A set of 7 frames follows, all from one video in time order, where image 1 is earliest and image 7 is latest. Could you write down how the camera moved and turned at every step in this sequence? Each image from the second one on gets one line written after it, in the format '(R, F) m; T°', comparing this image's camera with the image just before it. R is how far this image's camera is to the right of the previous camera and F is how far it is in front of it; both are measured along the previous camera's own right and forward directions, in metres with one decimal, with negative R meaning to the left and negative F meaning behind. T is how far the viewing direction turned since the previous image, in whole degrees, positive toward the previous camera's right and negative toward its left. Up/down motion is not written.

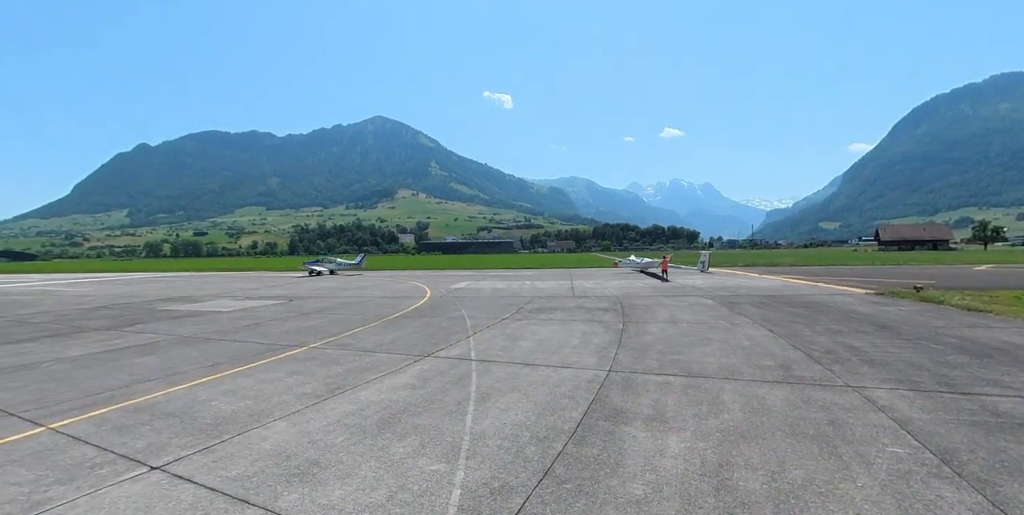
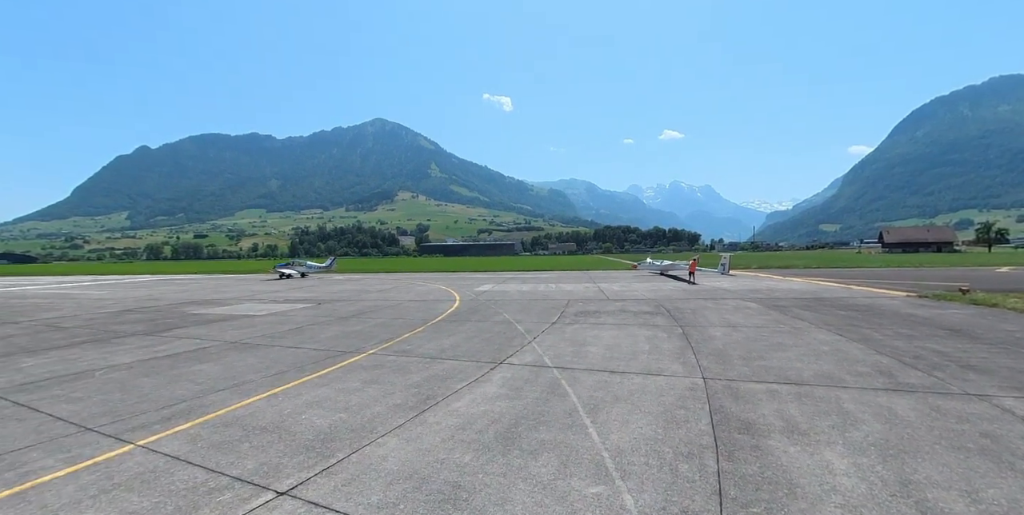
(-1.7, +0.5) m; 0°
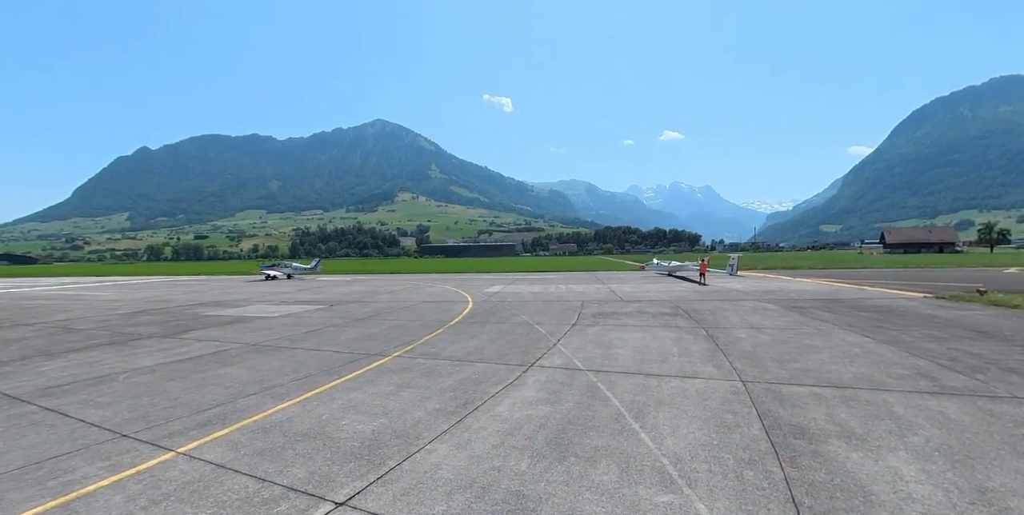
(-0.7, +0.2) m; 0°
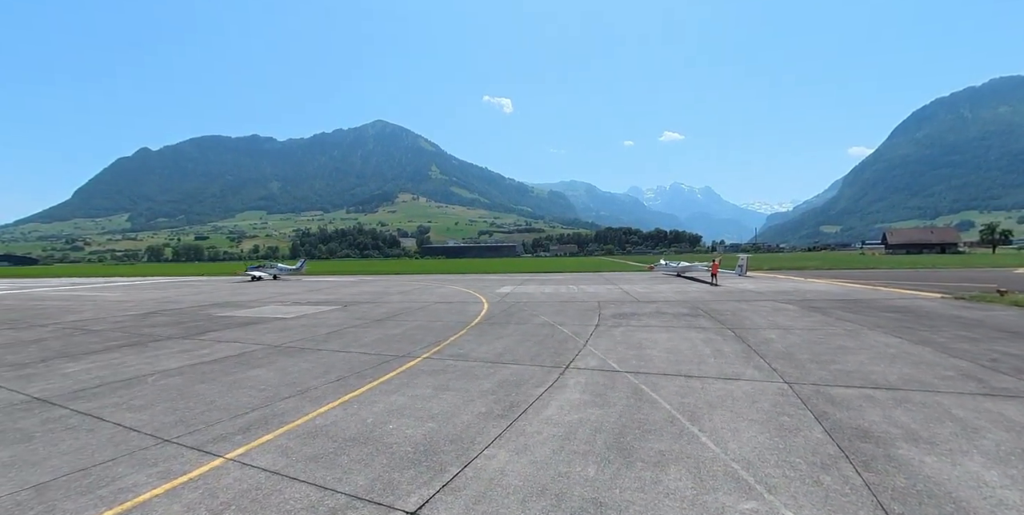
(-0.7, +0.2) m; 0°
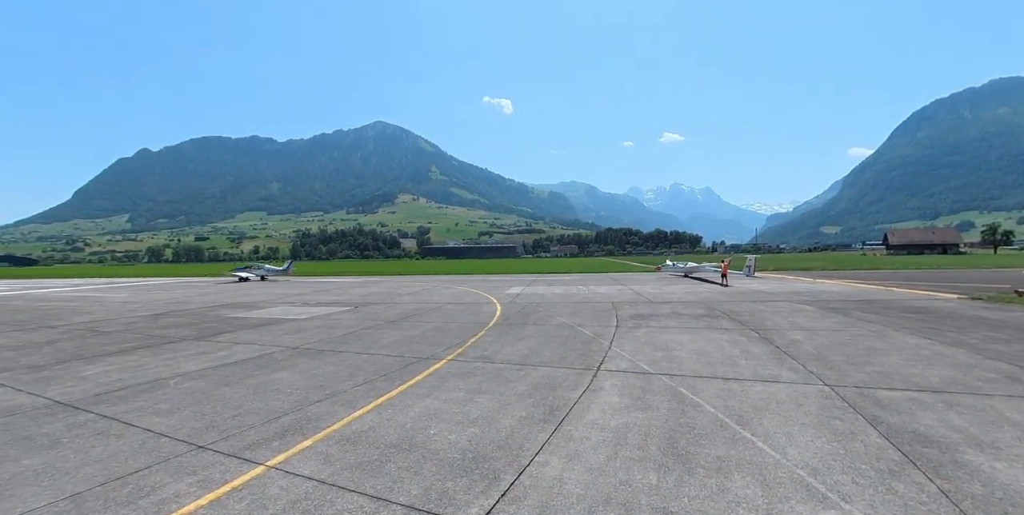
(-0.6, +0.2) m; 0°
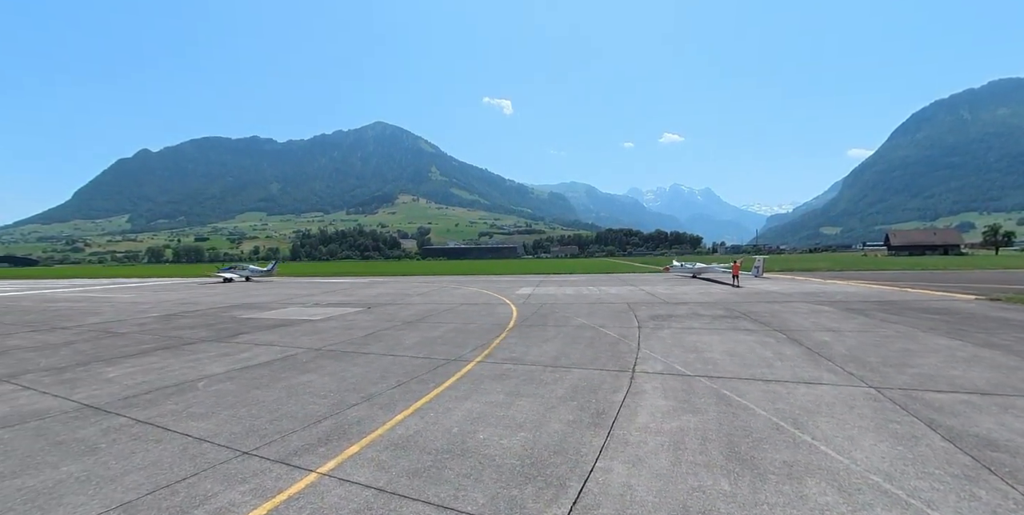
(-0.7, +0.2) m; 0°
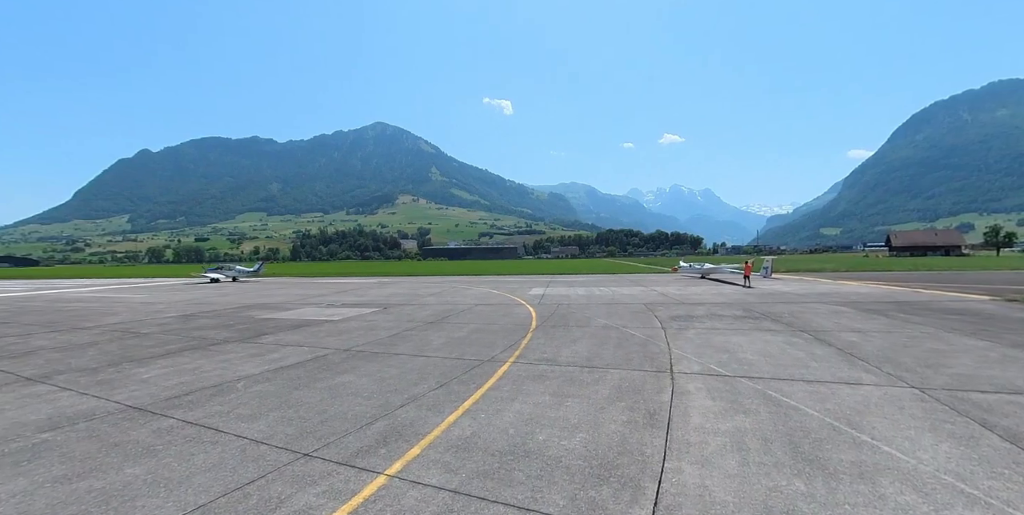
(-0.8, 0.0) m; 0°
